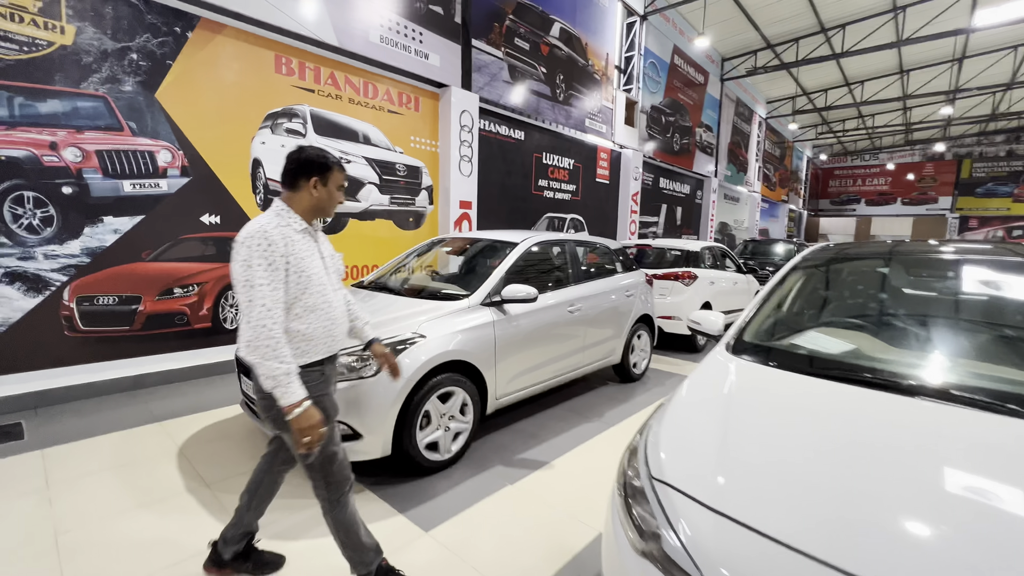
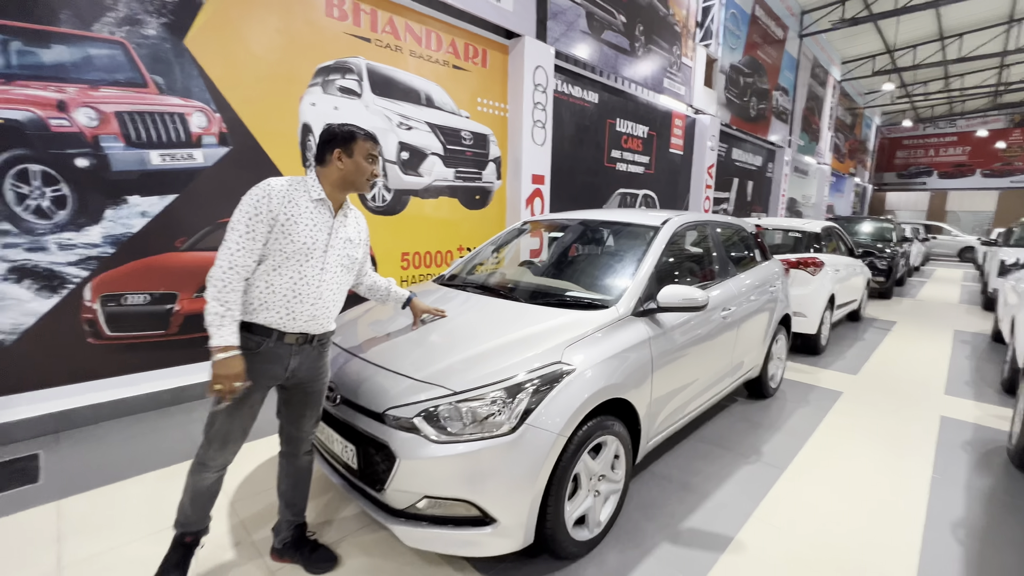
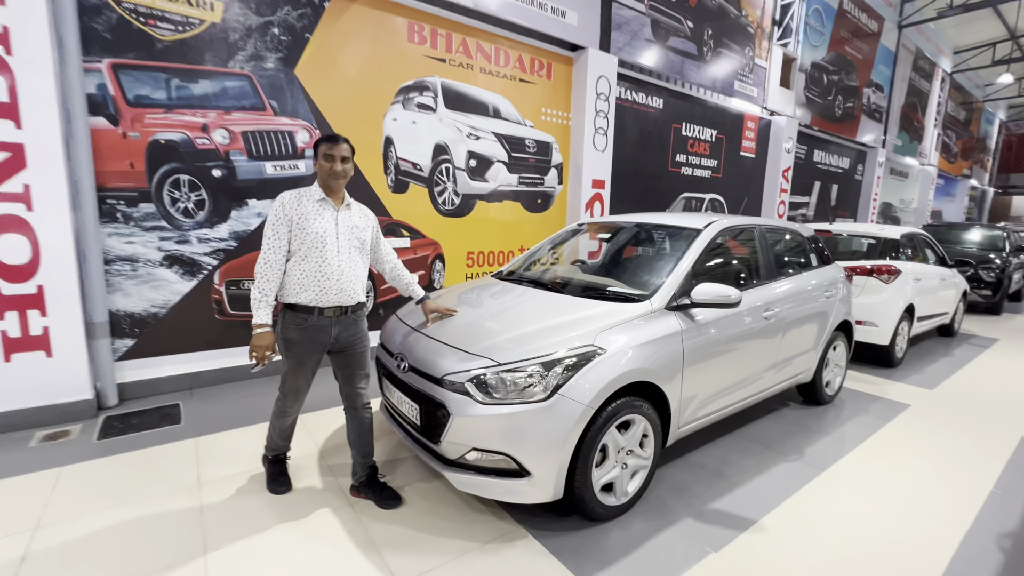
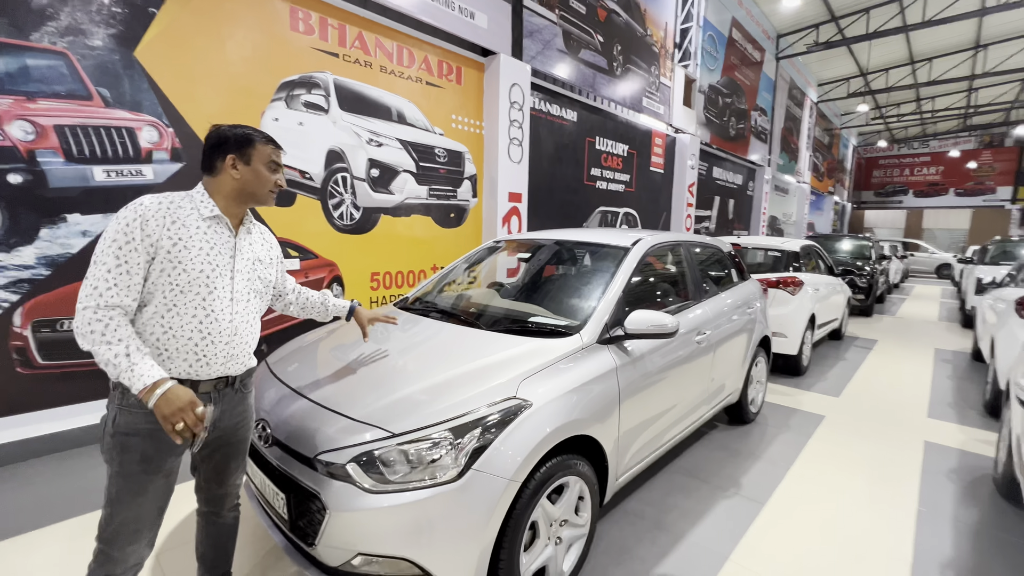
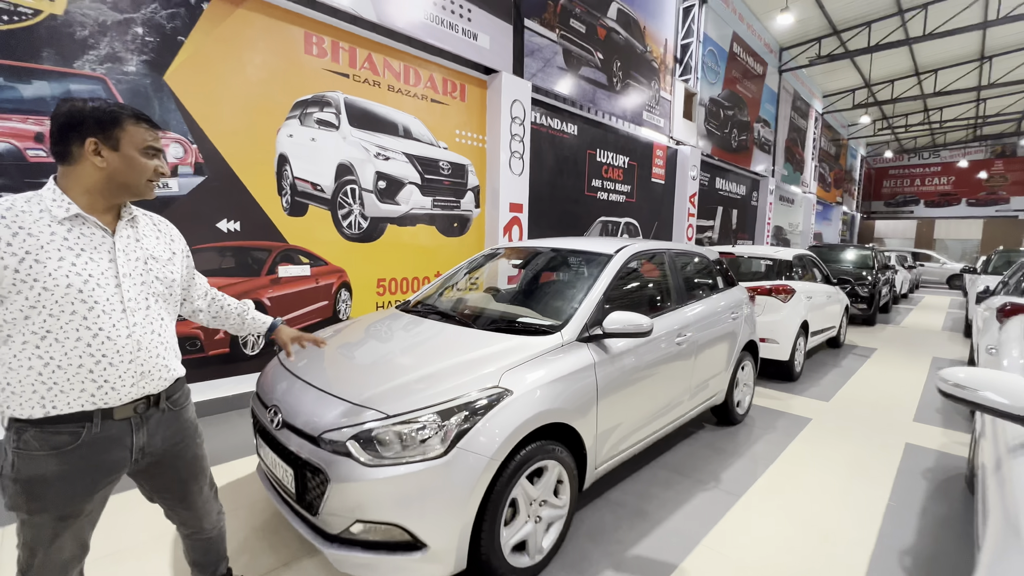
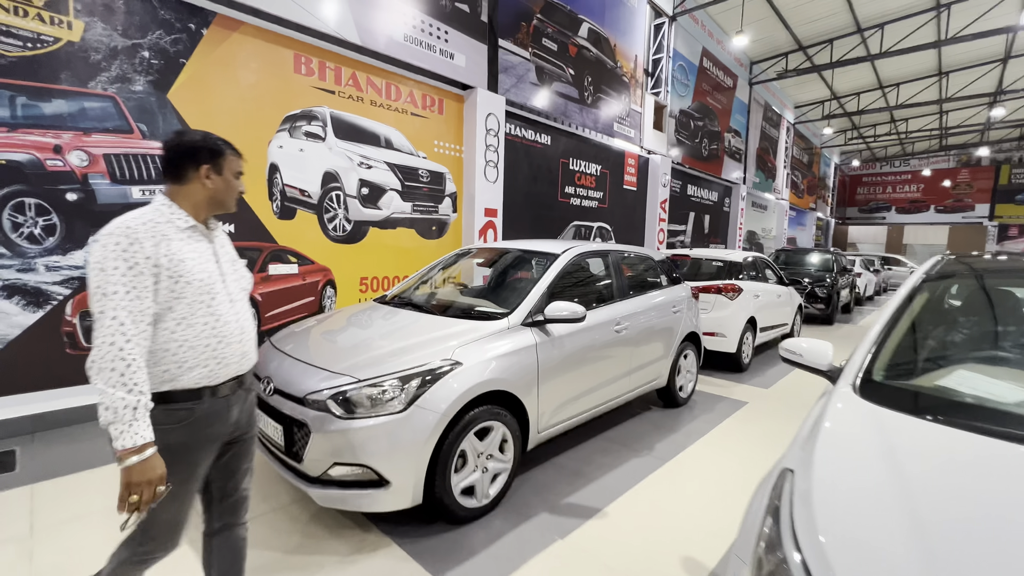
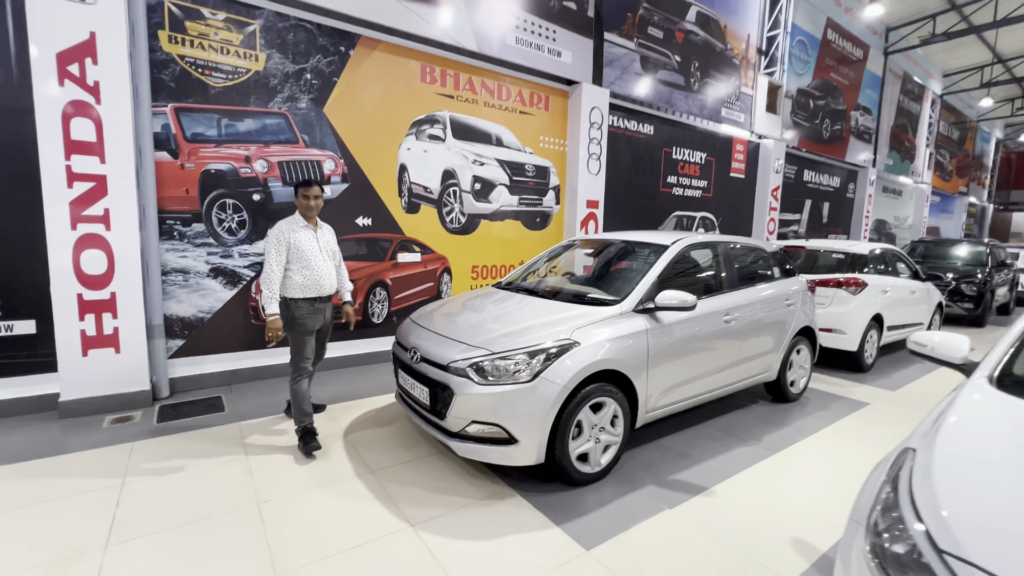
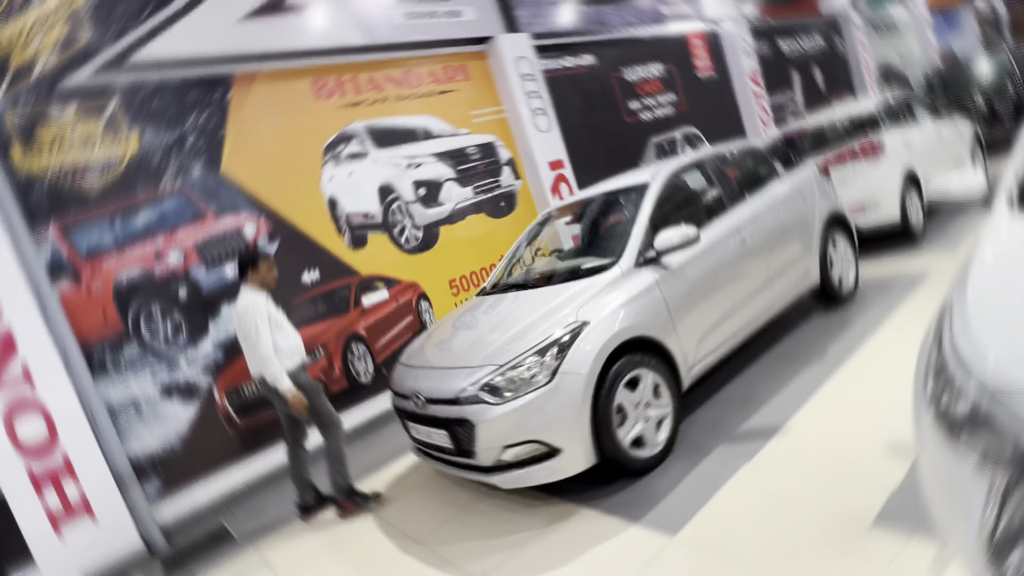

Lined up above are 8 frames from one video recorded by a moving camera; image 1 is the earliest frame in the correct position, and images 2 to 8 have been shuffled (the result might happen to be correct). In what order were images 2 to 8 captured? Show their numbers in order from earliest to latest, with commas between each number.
6, 5, 4, 2, 3, 7, 8
